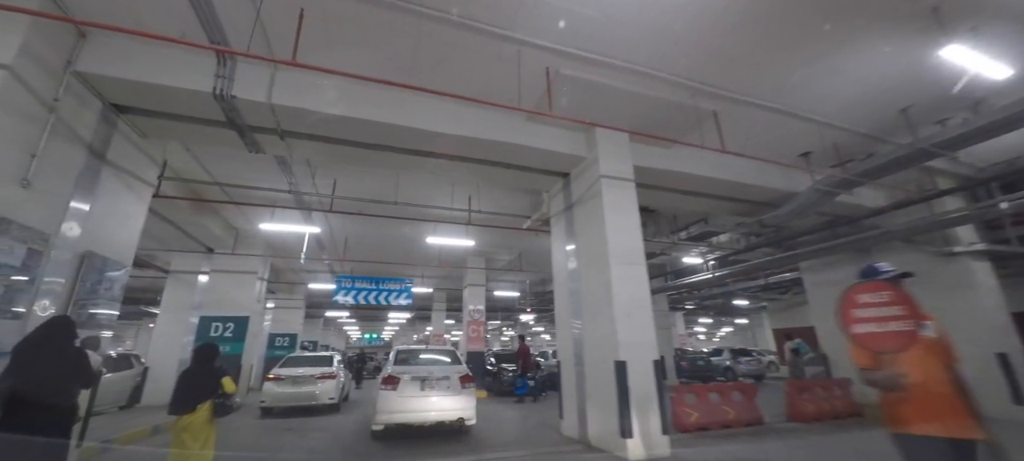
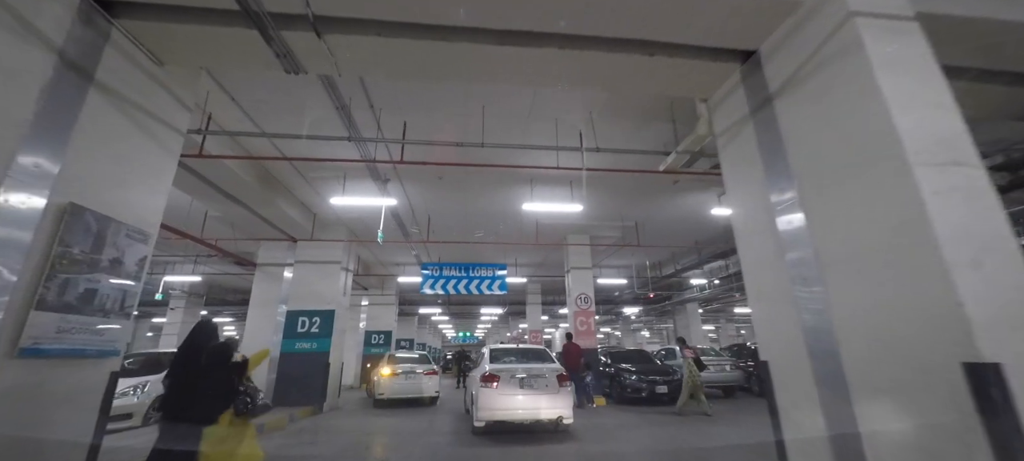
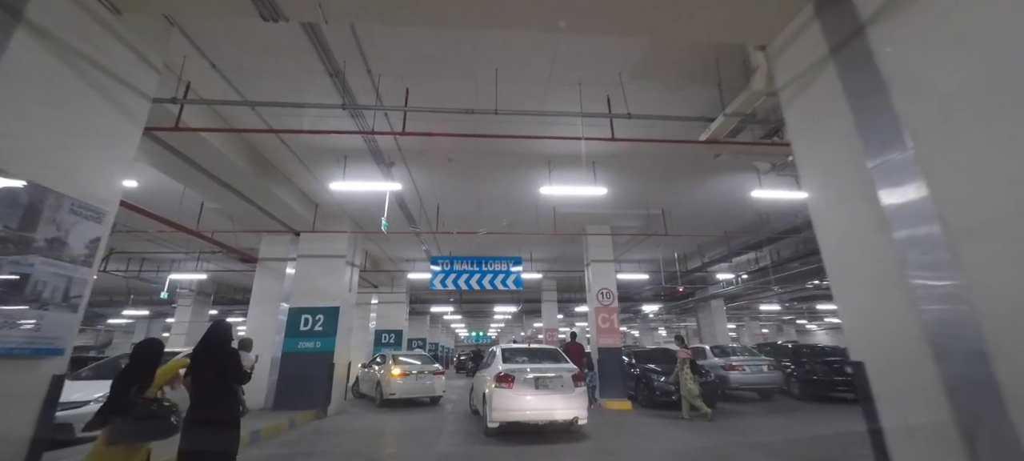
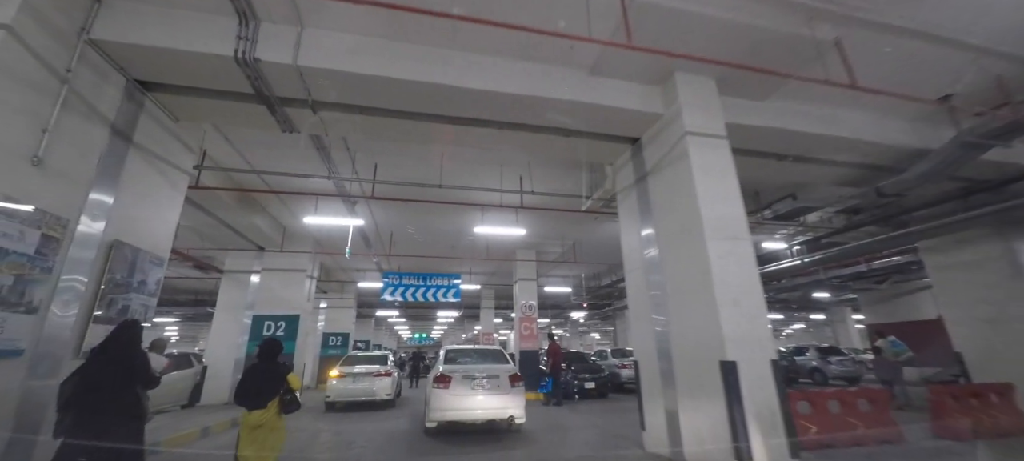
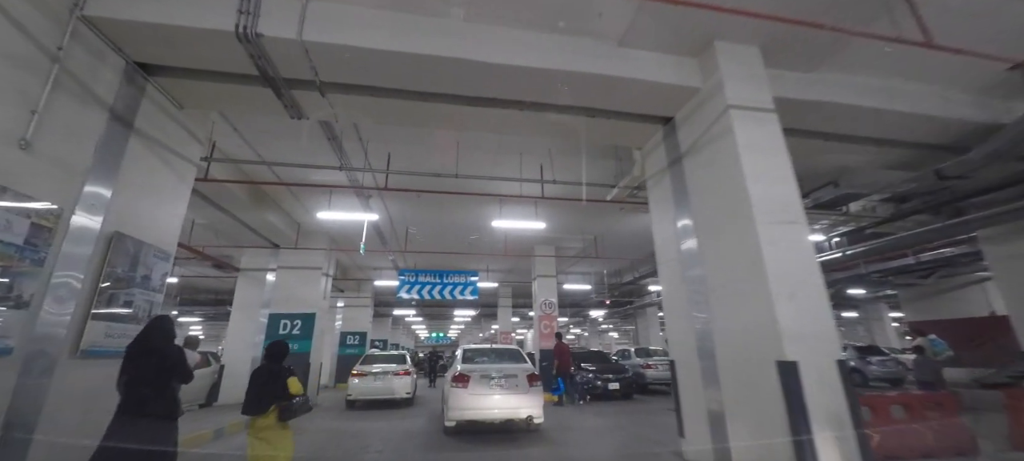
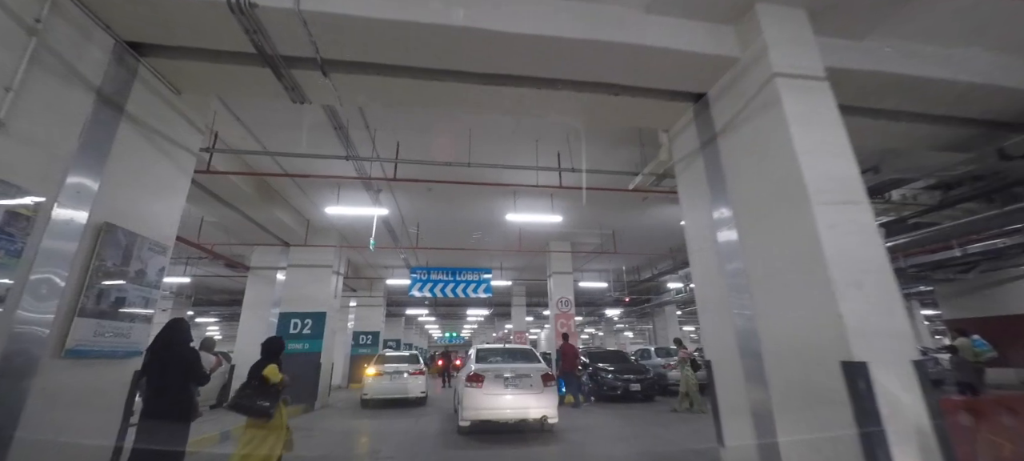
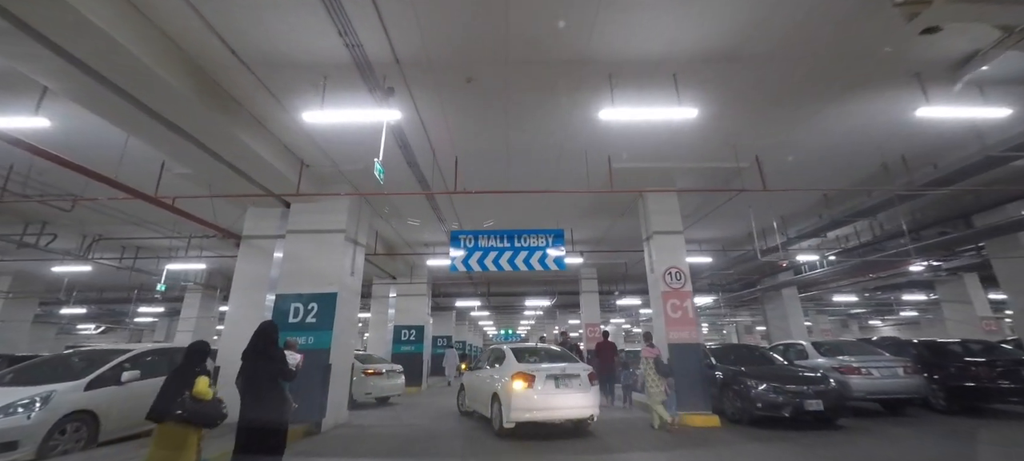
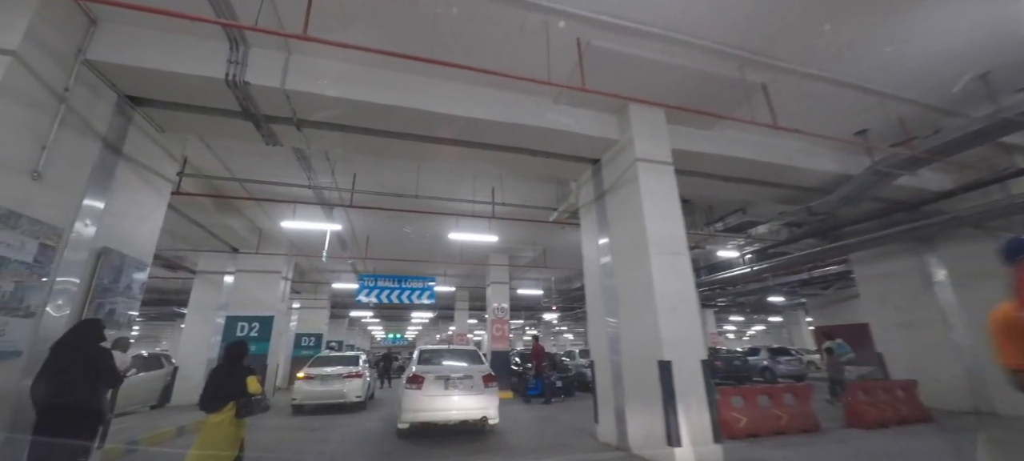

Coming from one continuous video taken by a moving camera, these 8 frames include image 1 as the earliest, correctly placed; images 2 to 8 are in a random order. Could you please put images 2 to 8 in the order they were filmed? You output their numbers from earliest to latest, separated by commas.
8, 4, 5, 6, 2, 3, 7
